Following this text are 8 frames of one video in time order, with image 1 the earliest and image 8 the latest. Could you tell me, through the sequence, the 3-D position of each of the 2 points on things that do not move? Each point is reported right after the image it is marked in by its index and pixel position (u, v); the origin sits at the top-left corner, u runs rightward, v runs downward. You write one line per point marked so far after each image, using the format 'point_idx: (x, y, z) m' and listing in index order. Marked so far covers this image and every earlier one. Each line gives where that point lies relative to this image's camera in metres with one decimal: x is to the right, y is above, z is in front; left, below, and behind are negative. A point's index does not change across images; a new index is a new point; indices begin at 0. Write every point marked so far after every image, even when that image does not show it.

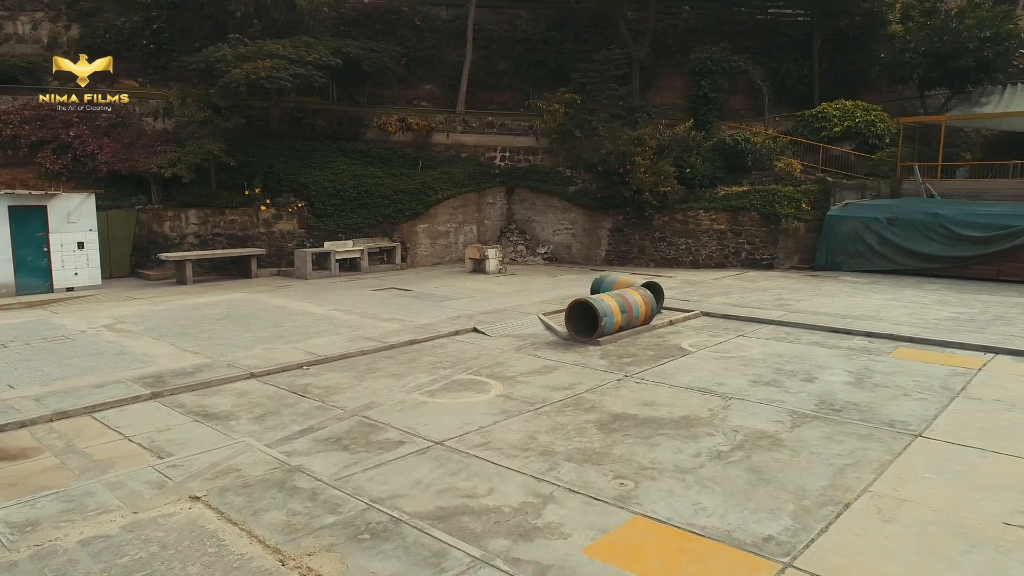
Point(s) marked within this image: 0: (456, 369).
0: (-0.6, -0.9, +8.0) m
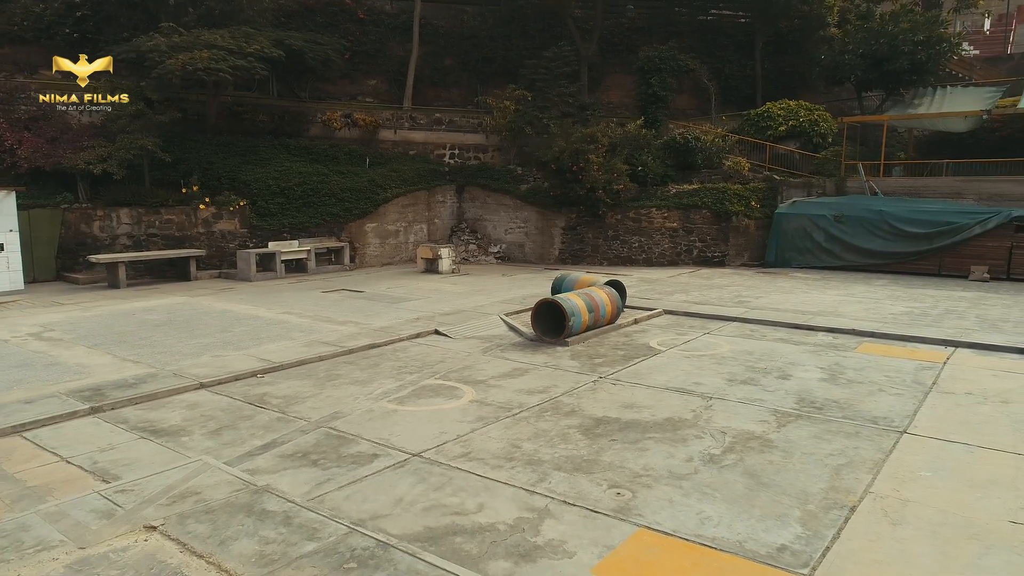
0: (-1.0, -0.9, +7.6) m
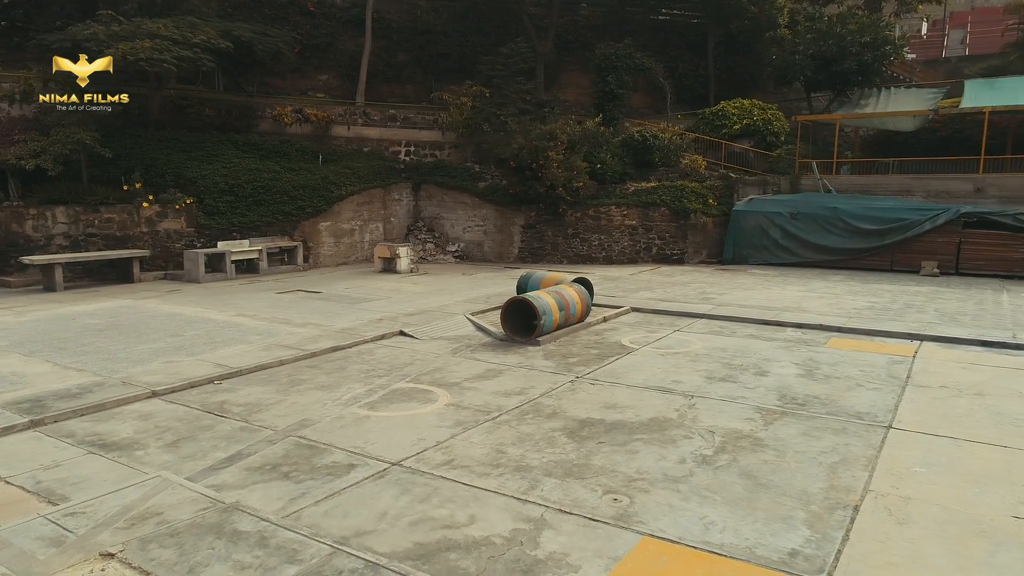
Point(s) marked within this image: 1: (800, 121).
0: (-1.2, -0.9, +7.3) m
1: (+8.3, +4.7, +19.8) m
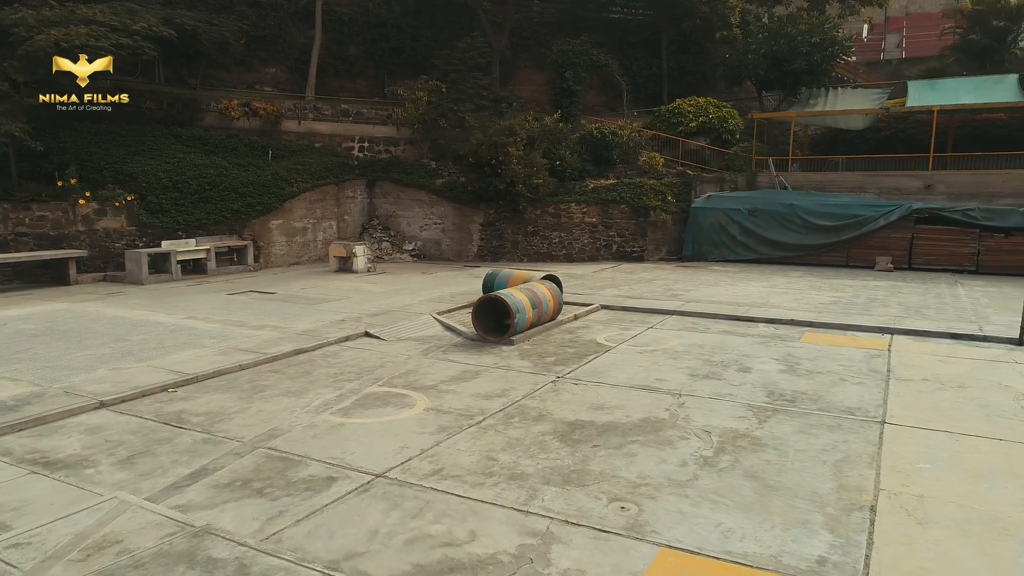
0: (-1.4, -0.9, +6.9) m
1: (+7.1, +4.8, +20.1) m
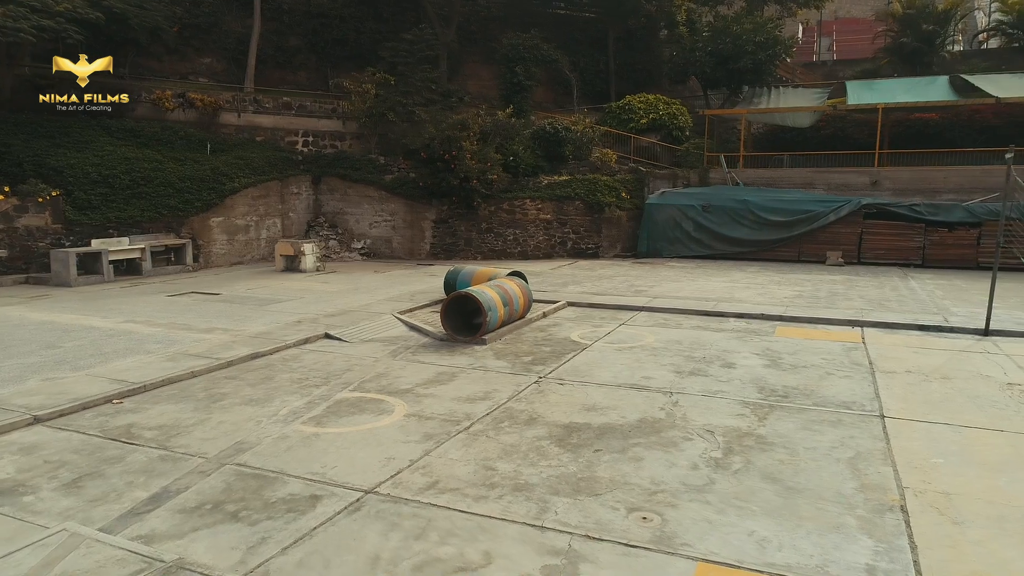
0: (-1.6, -0.9, +6.3) m
1: (+5.7, +4.9, +20.2) m
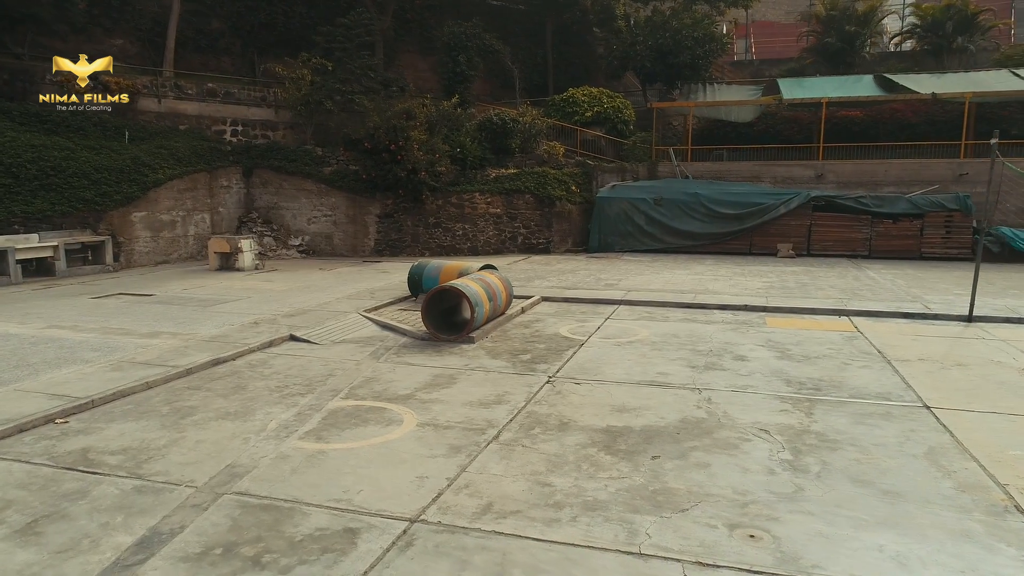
0: (-1.5, -0.8, +5.5) m
1: (+4.1, +5.1, +20.2) m
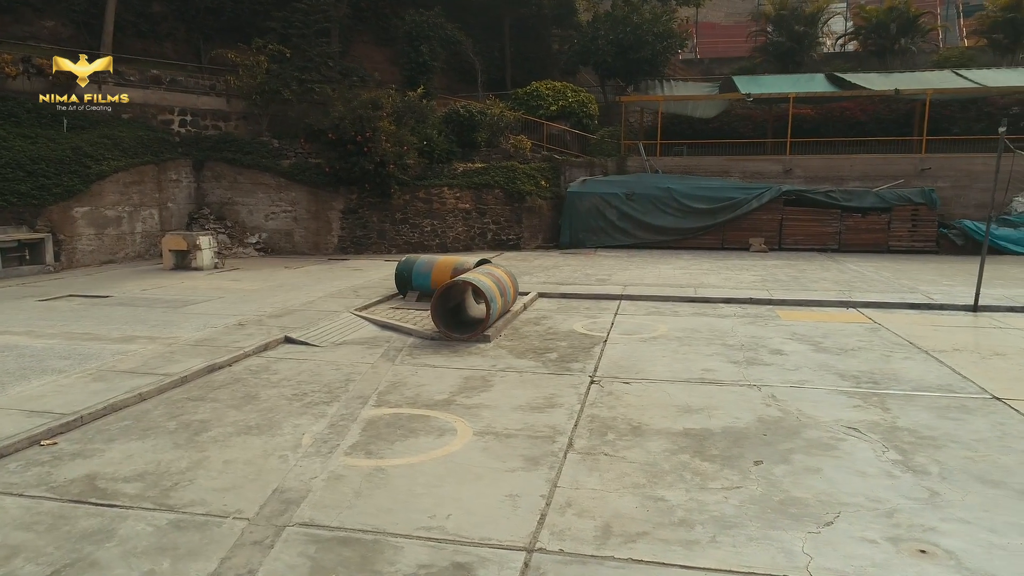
0: (-1.1, -0.8, +4.9) m
1: (+3.0, +5.2, +20.0) m
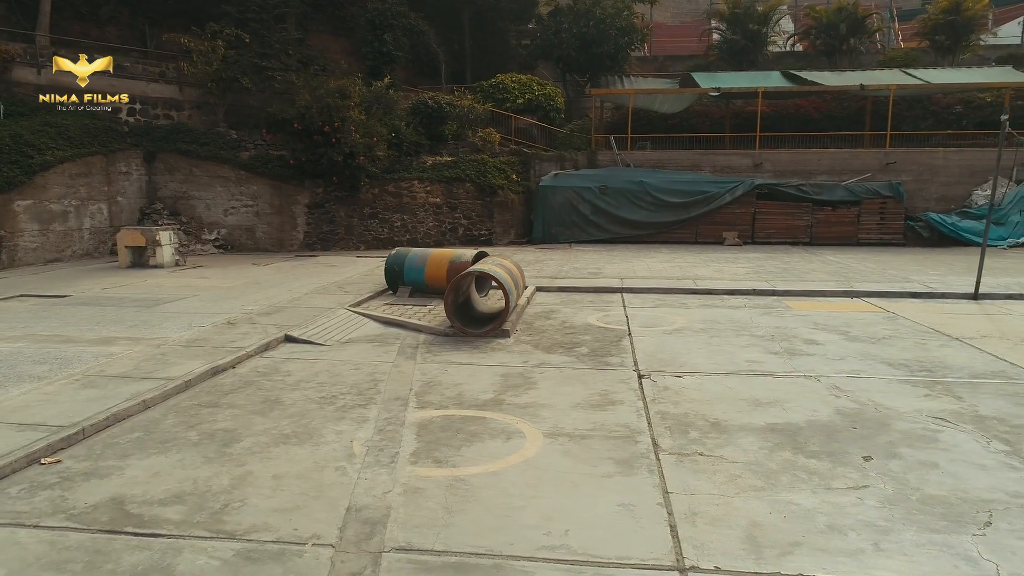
0: (-0.8, -0.7, +4.4) m
1: (+2.0, +5.3, +19.7) m
